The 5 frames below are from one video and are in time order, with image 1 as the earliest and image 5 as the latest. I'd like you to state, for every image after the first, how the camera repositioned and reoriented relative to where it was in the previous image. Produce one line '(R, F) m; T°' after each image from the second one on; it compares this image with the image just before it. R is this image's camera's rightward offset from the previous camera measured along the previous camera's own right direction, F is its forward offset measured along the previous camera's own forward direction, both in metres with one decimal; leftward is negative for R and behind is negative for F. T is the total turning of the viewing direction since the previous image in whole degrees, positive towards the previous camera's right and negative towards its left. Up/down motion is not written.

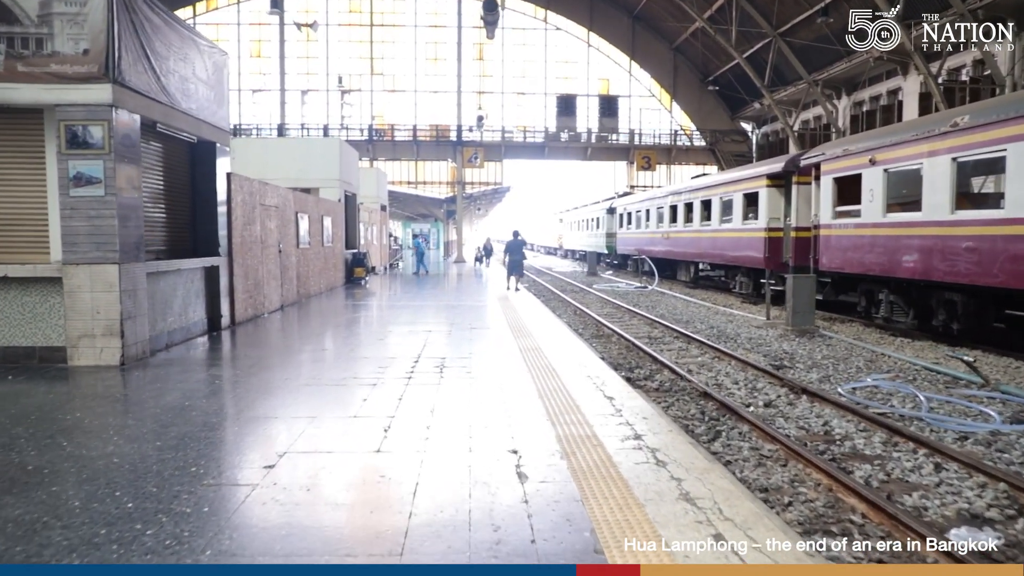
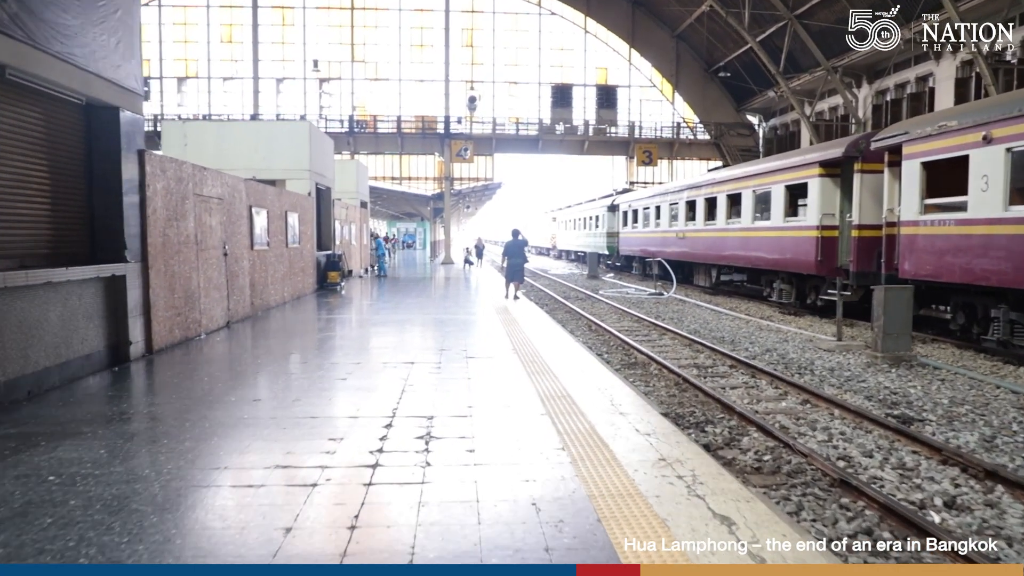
(-0.2, +2.8) m; +1°
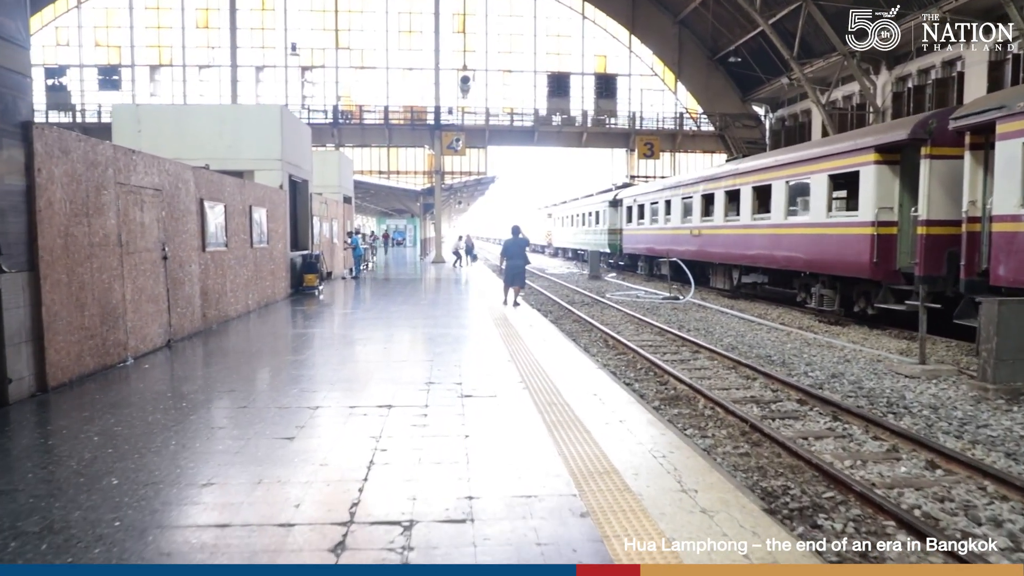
(-0.1, +2.1) m; +1°
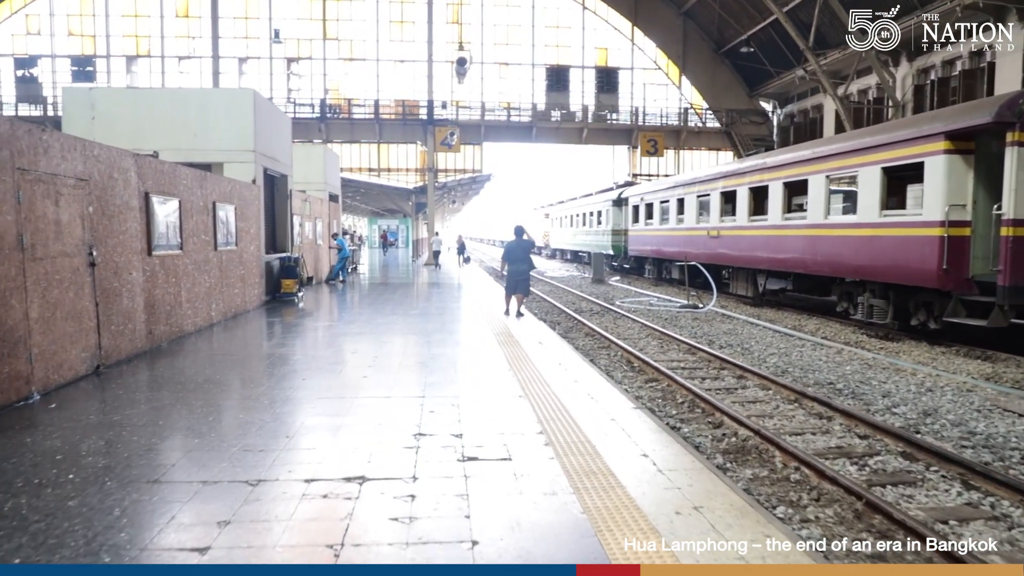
(-0.1, +1.8) m; 0°
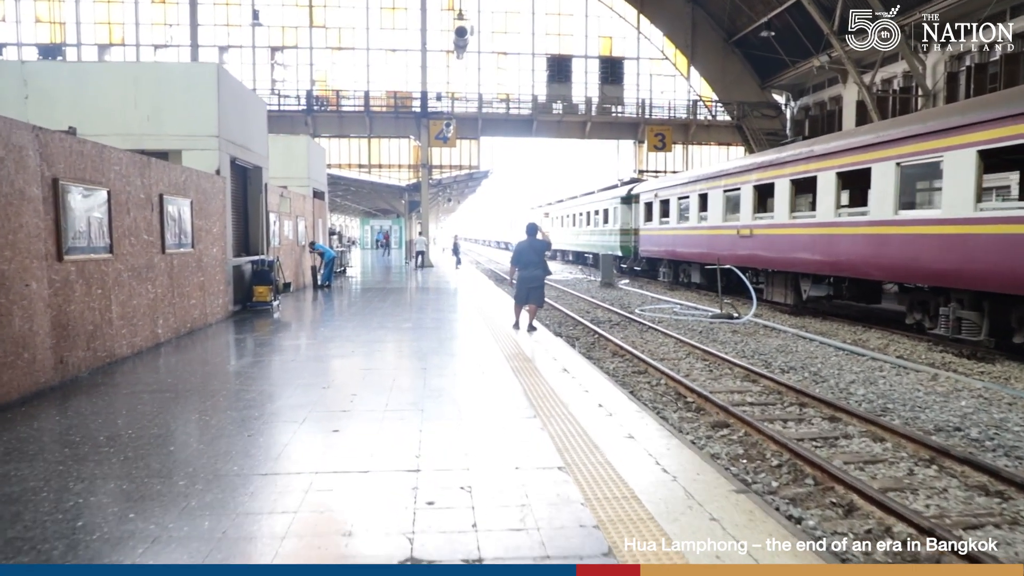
(-0.2, +2.1) m; 0°
